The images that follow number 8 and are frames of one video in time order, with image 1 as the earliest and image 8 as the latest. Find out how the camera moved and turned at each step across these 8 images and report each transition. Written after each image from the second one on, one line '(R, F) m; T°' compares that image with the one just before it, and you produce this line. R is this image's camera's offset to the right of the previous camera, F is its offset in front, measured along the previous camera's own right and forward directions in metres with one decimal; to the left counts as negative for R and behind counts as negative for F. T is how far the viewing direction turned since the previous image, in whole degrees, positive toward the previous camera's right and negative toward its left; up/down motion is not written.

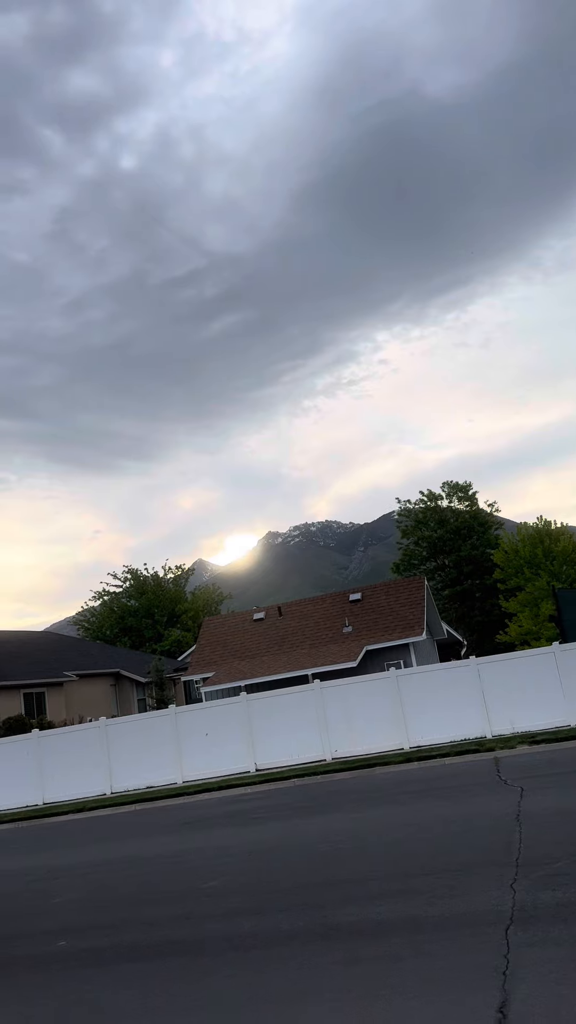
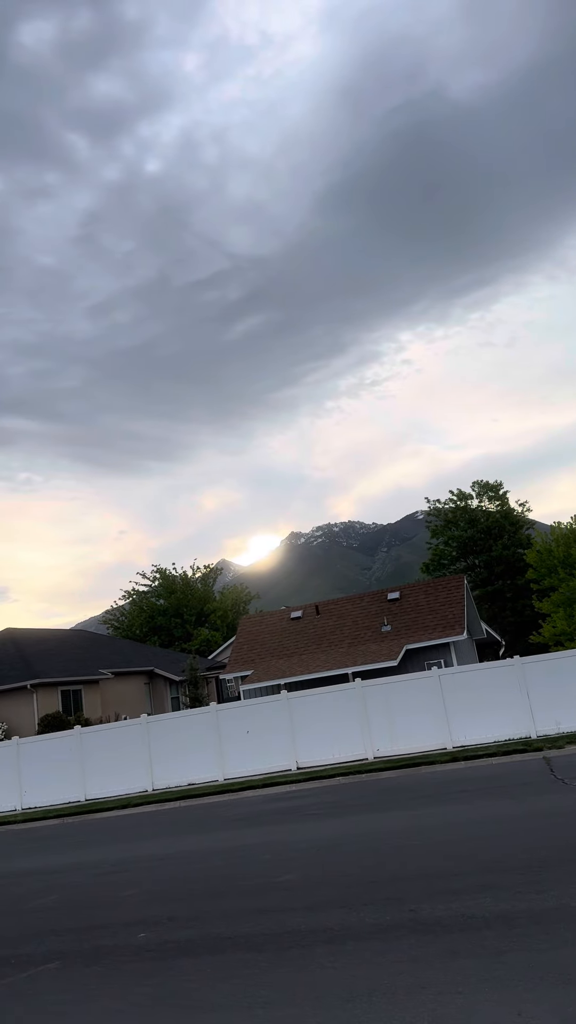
(-0.5, 0.0) m; -2°
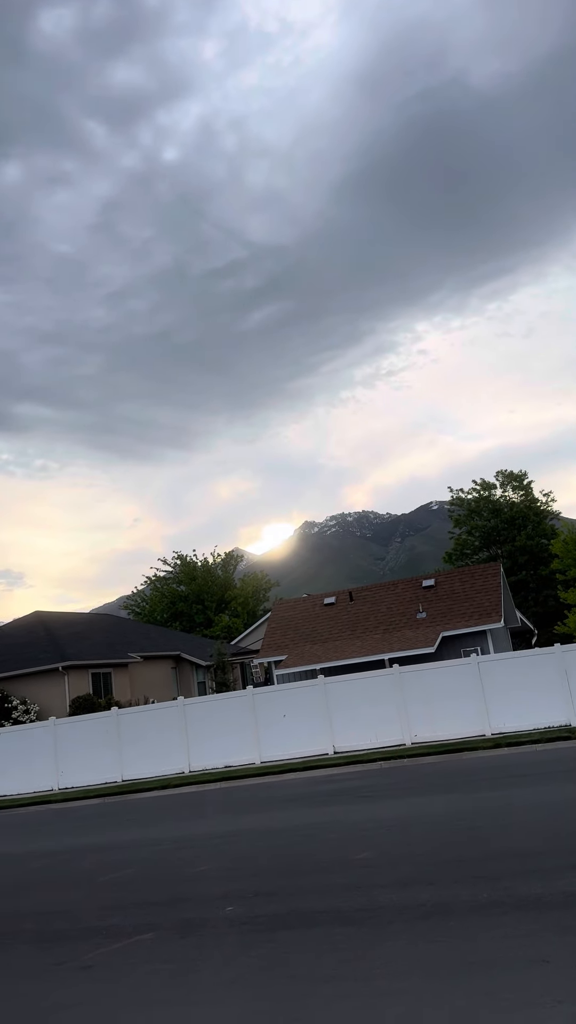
(-0.7, 0.0) m; -1°
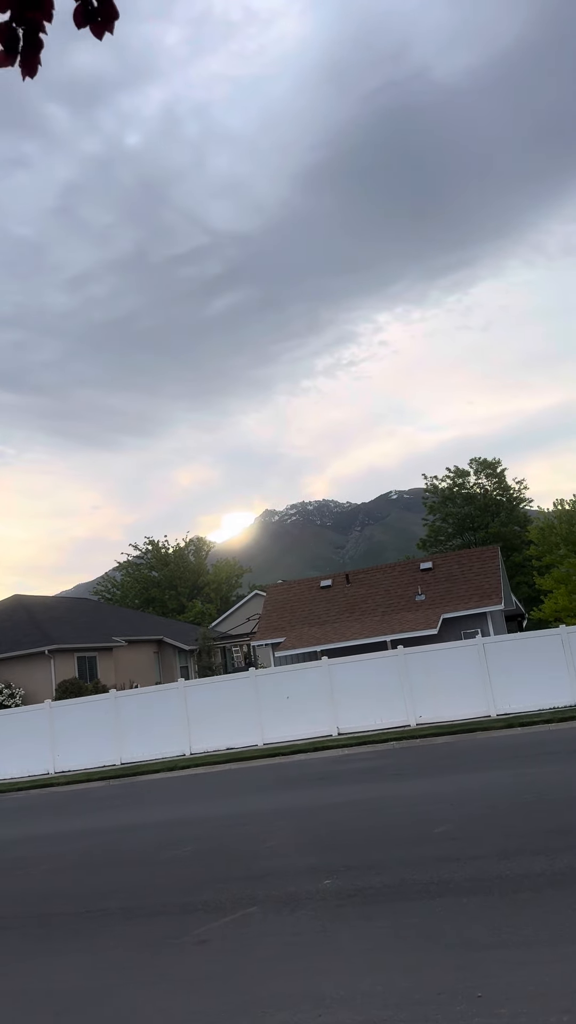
(-1.2, +0.3) m; +3°
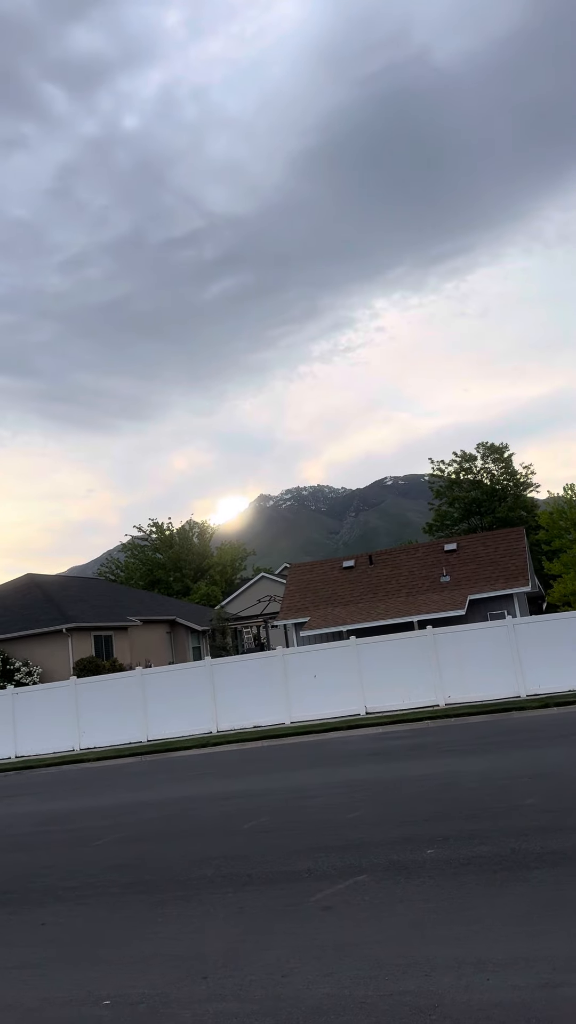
(-0.9, +0.1) m; 0°
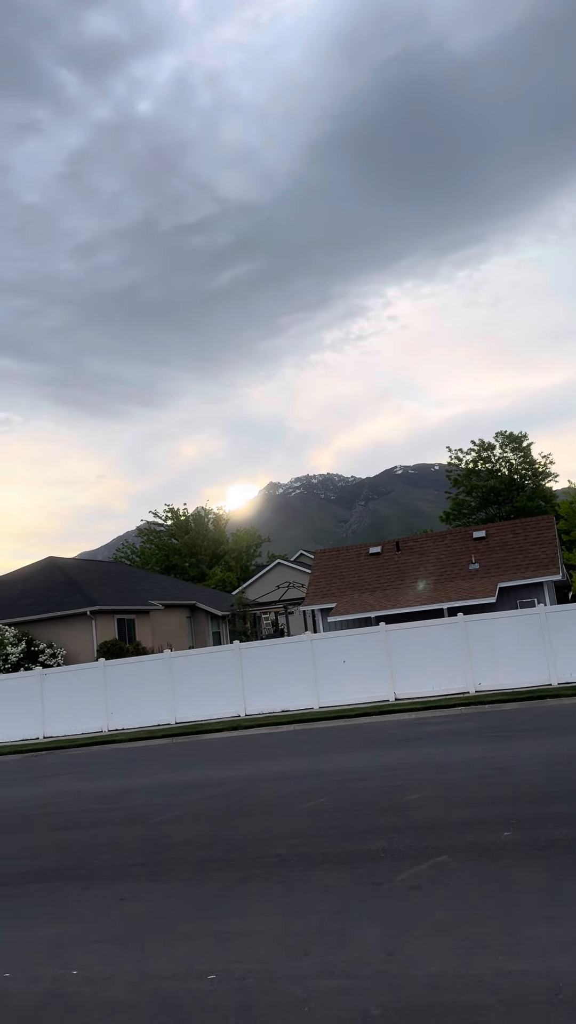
(-0.6, +0.1) m; -1°
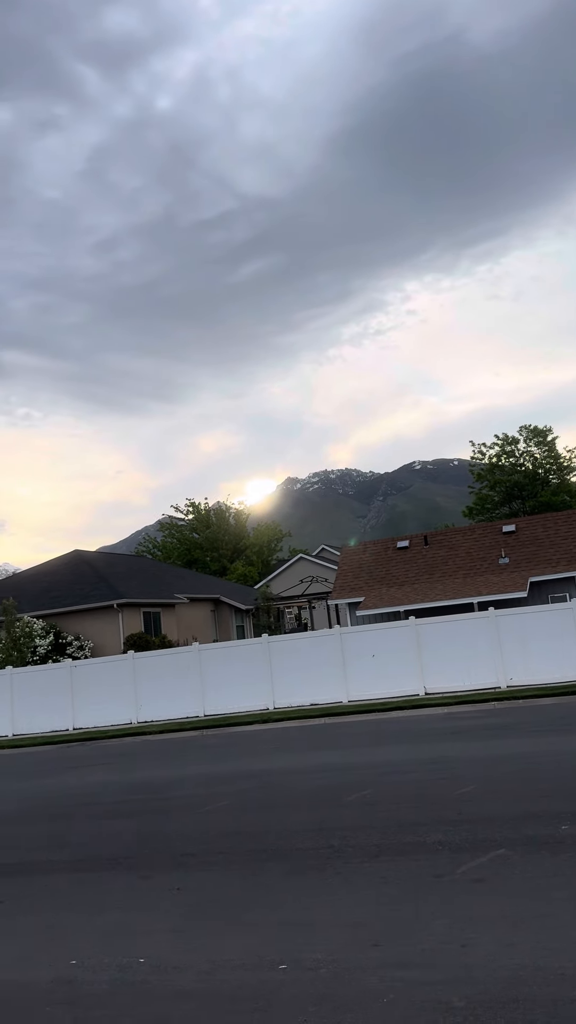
(-0.3, +0.1) m; -1°
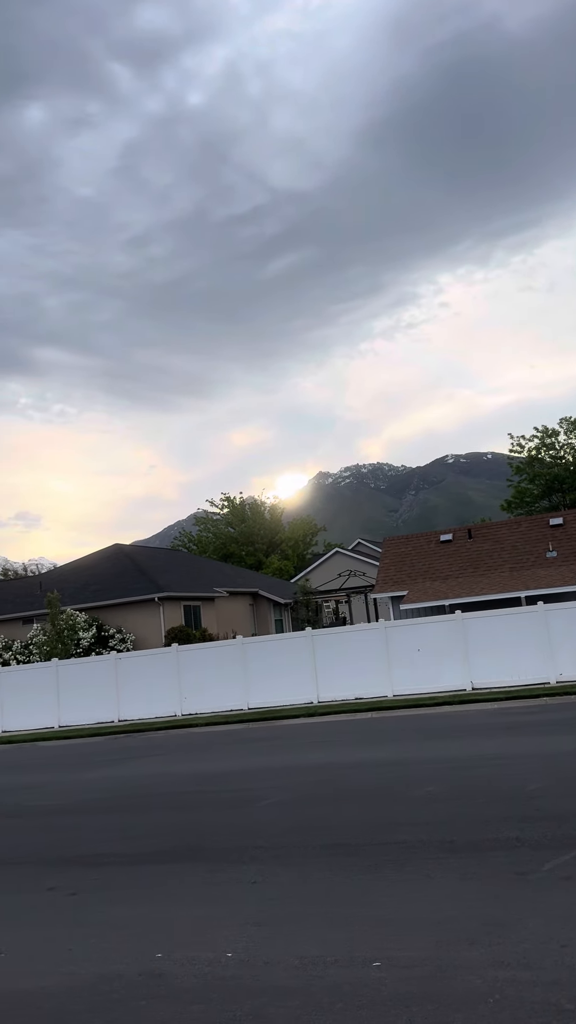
(-0.3, +0.1) m; -2°
